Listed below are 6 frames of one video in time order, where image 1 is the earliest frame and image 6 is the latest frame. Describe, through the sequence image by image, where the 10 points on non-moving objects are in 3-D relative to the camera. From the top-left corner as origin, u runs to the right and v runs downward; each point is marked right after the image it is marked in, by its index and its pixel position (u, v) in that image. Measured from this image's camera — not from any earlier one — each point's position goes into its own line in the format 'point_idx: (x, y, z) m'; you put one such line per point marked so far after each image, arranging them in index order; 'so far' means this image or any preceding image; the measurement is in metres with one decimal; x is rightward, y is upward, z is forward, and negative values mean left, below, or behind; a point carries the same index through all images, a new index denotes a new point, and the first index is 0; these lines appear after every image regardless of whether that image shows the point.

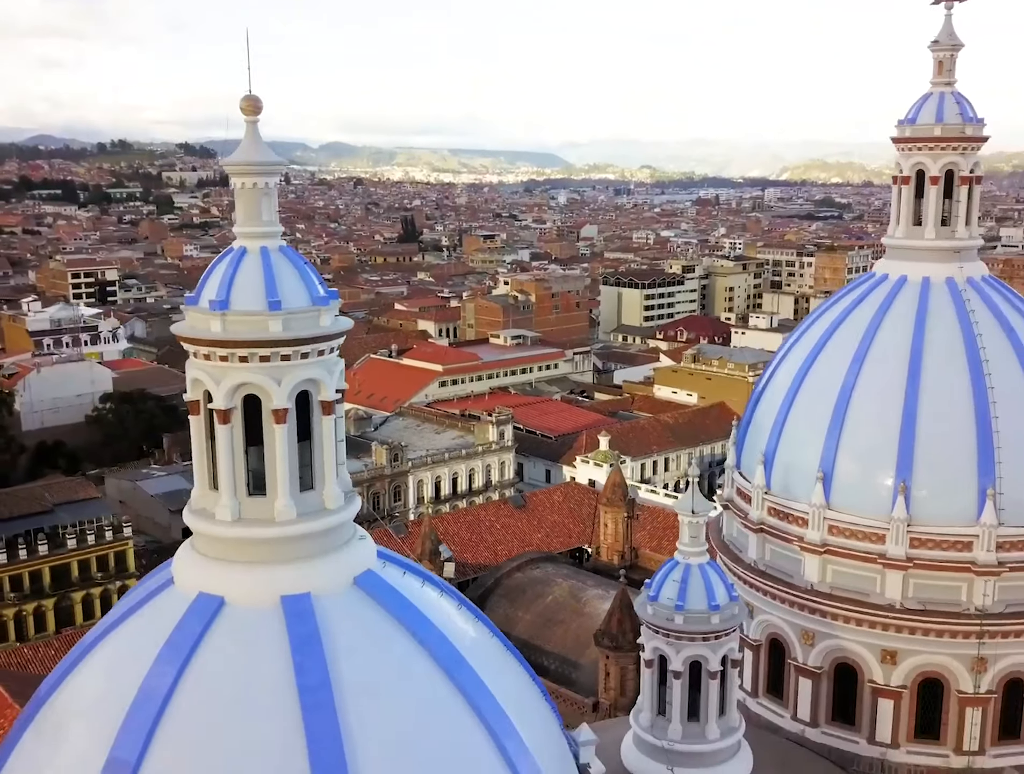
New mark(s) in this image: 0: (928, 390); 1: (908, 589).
0: (+4.9, 0.0, +12.9) m
1: (+4.6, -2.3, +12.6) m
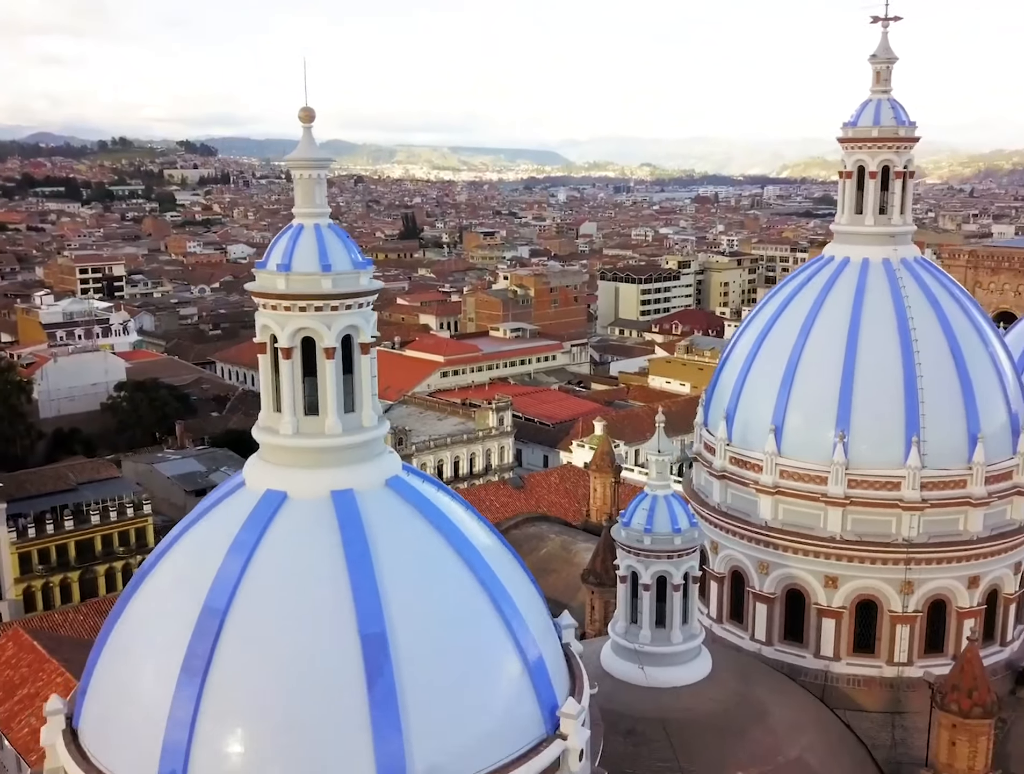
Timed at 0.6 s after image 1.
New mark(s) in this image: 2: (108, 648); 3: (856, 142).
0: (+4.9, +0.5, +15.1) m
1: (+4.6, -1.8, +14.8) m
2: (-3.7, -2.3, +9.9) m
3: (+5.1, +3.7, +16.3) m
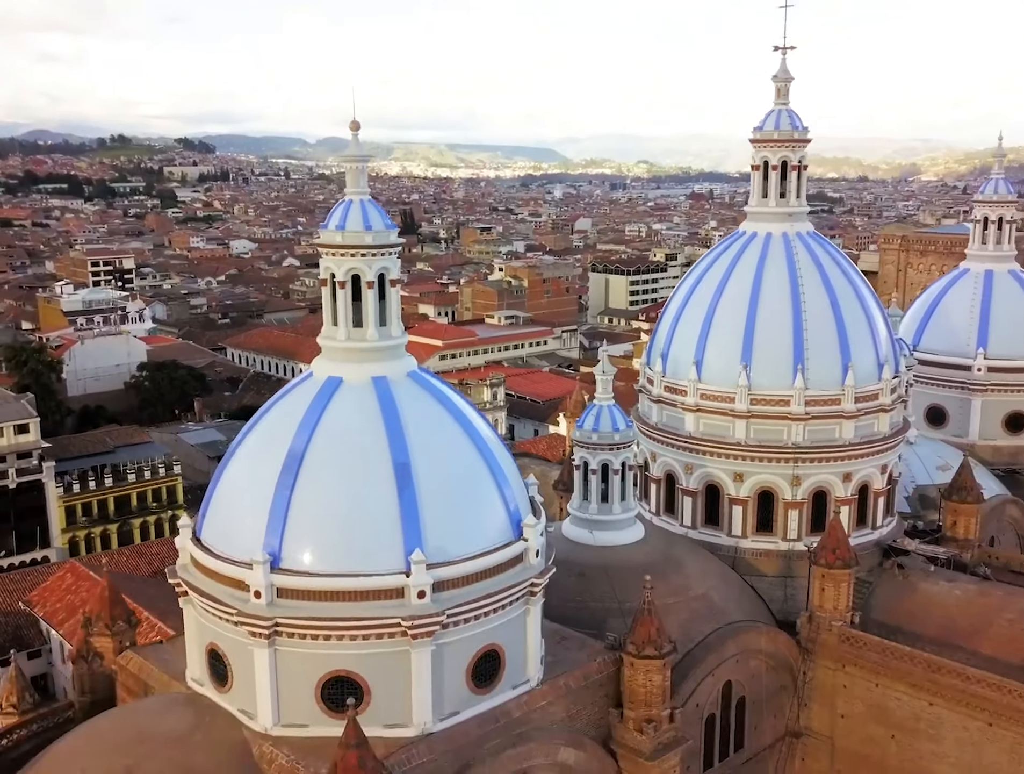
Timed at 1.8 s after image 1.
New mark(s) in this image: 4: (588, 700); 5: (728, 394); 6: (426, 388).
0: (+4.6, +1.5, +19.8) m
1: (+4.3, -0.8, +19.5) m
2: (-3.9, -1.3, +14.6) m
3: (+4.8, +4.7, +20.9) m
4: (+1.1, -4.3, +14.9) m
5: (+3.9, -0.1, +19.7) m
6: (-1.2, 0.0, +14.7) m
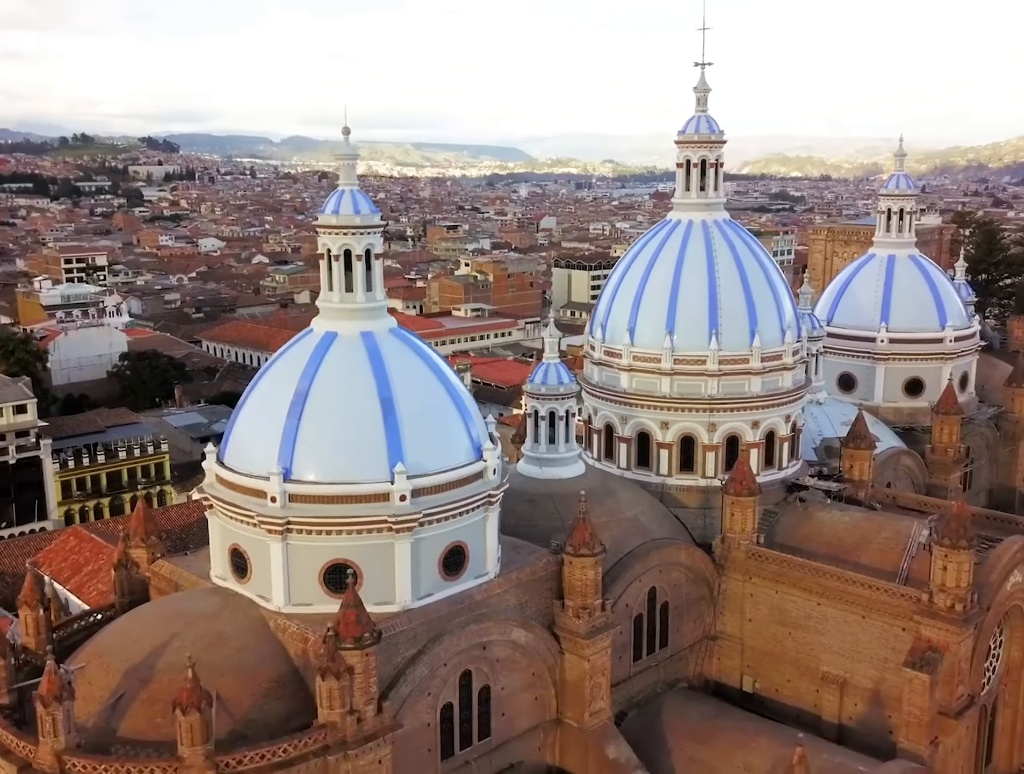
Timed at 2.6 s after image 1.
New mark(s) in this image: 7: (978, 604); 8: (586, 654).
0: (+3.8, +2.3, +23.5) m
1: (+3.5, 0.0, +23.2) m
2: (-4.6, -0.6, +18.1) m
3: (+4.0, +5.5, +24.7) m
4: (+0.4, -3.5, +18.6) m
5: (+3.1, +0.7, +23.4) m
6: (-1.8, +0.8, +18.3) m
7: (+8.4, -3.9, +19.4) m
8: (+1.3, -4.5, +18.4) m
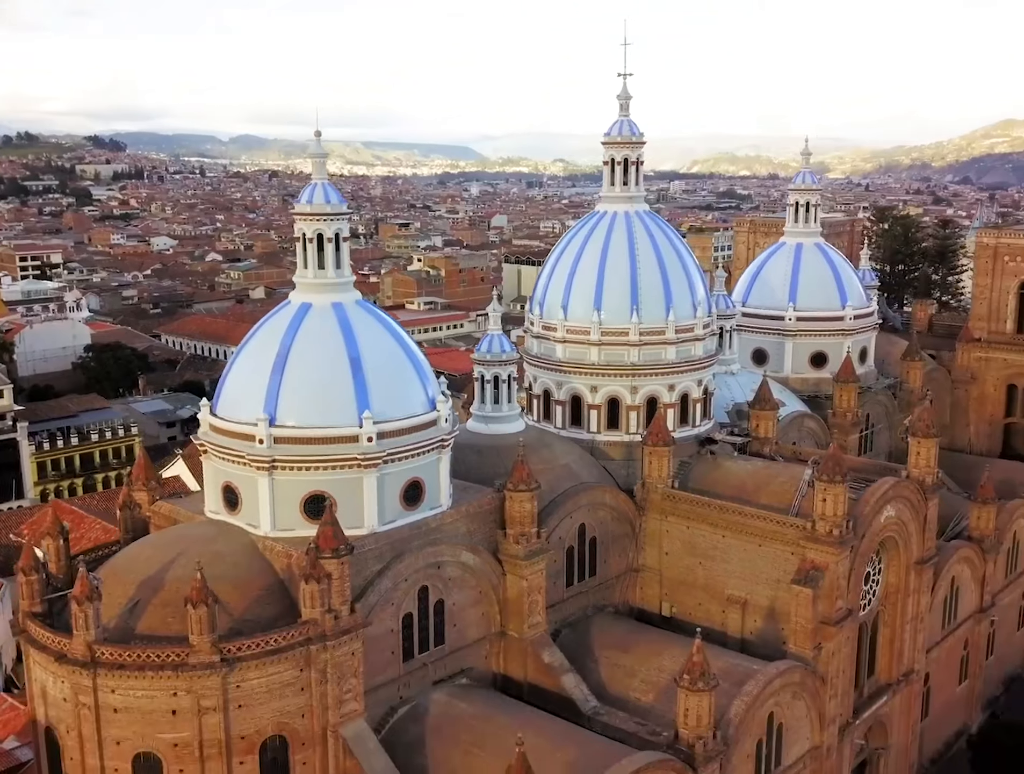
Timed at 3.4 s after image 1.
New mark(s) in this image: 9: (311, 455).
0: (+2.5, +3.1, +27.1) m
1: (+2.2, +0.8, +26.8) m
2: (-5.6, +0.1, +21.3) m
3: (+2.6, +6.3, +28.3) m
4: (-0.6, -2.7, +22.0) m
5: (+1.8, +1.5, +26.9) m
6: (-2.9, +1.5, +21.6) m
7: (+7.3, -3.1, +23.1) m
8: (+0.3, -3.8, +21.9) m
9: (-3.7, -1.2, +19.8) m
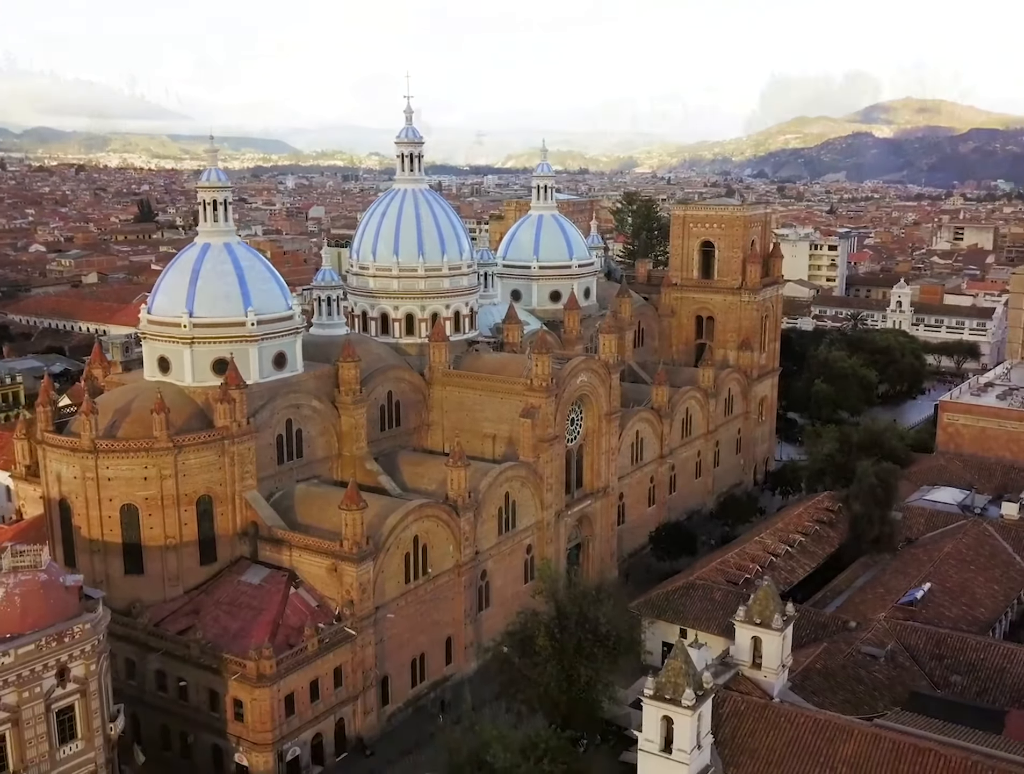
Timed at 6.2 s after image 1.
0: (-4.1, +6.1, +40.5) m
1: (-4.2, +3.8, +40.2) m
2: (-11.0, +2.9, +33.5) m
3: (-4.3, +9.3, +41.7) m
4: (-6.1, +0.2, +35.0) m
5: (-4.6, +4.5, +40.3) m
6: (-8.4, +4.4, +34.3) m
7: (+1.5, +0.1, +37.4) m
8: (-5.2, -0.8, +35.1) m
9: (-8.8, +1.6, +32.4) m
